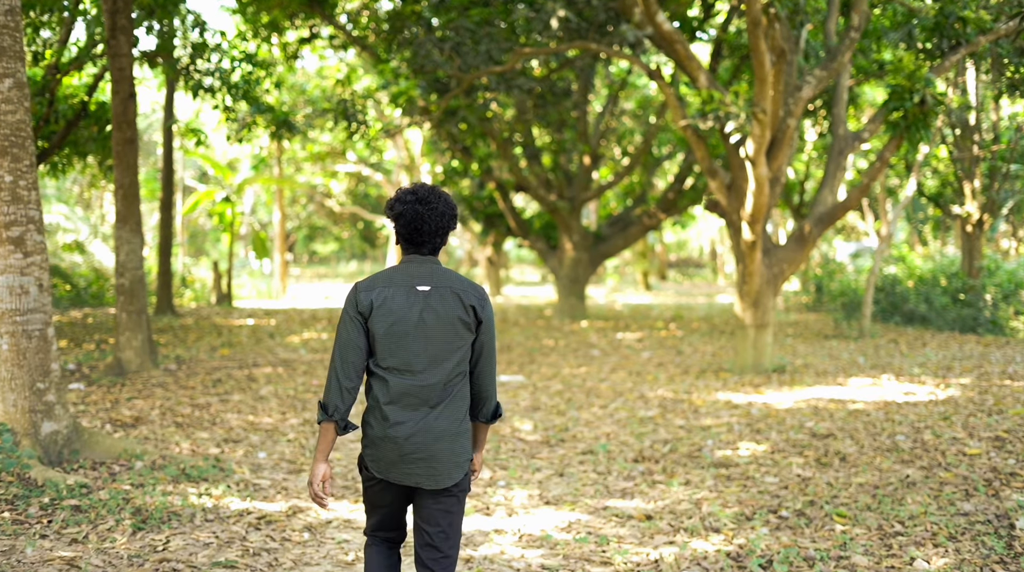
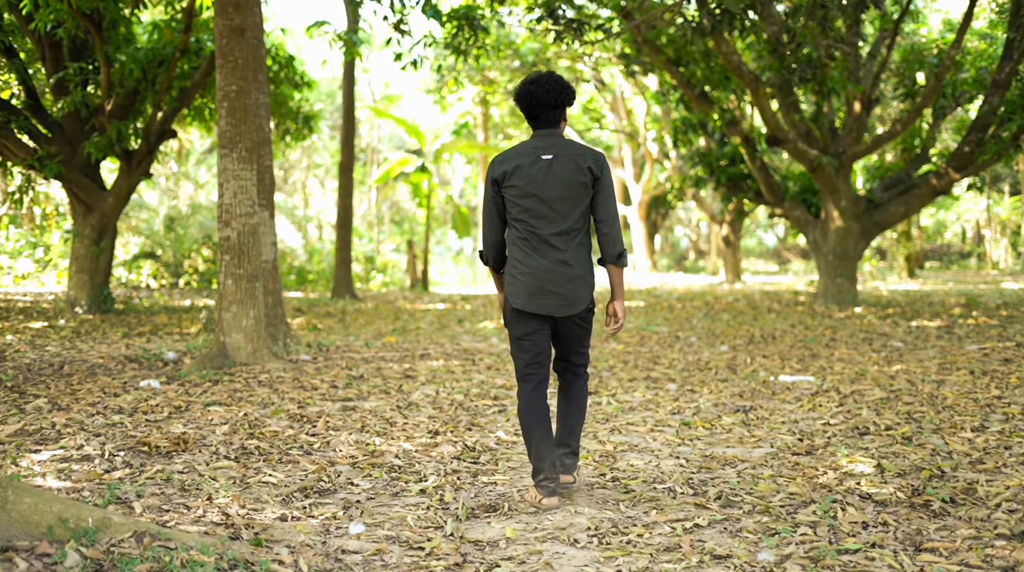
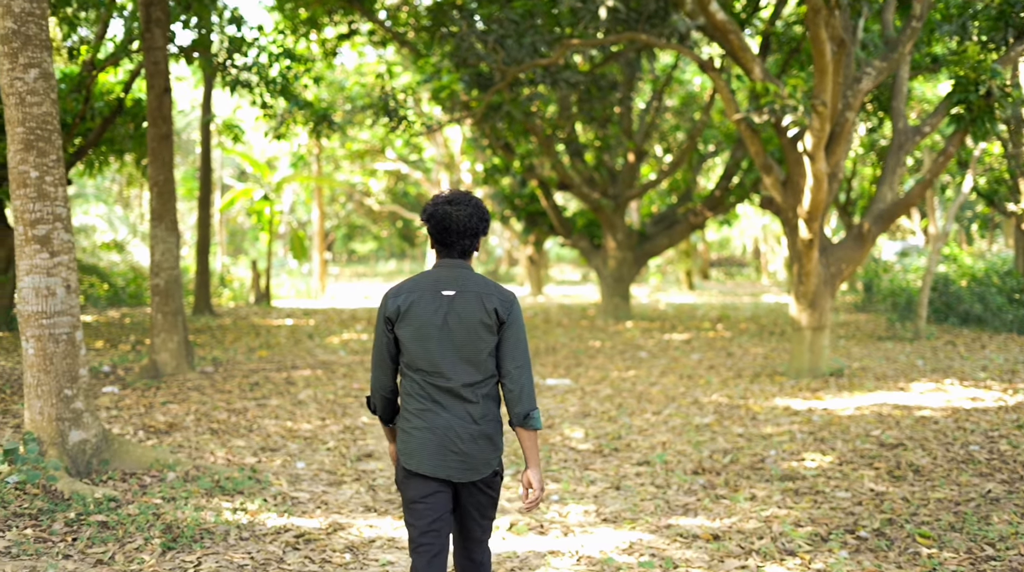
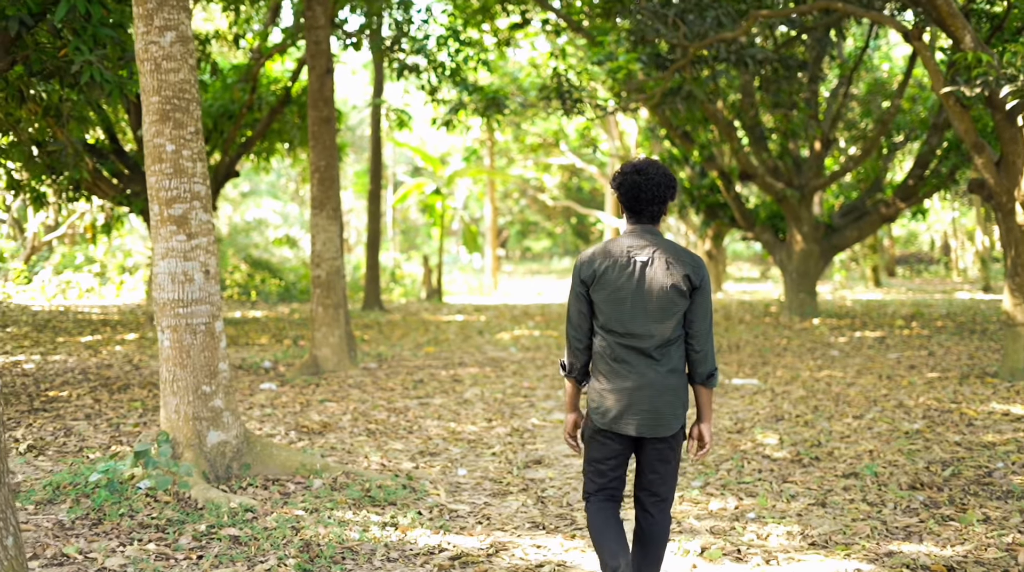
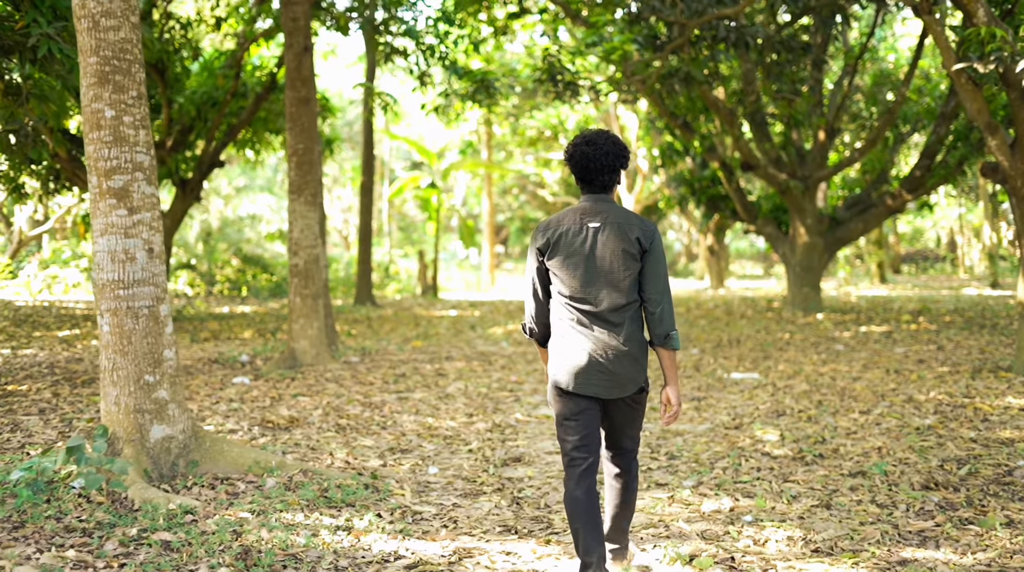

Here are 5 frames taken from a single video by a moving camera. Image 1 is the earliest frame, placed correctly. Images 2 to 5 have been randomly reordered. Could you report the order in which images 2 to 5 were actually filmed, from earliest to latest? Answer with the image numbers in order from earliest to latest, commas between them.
3, 4, 5, 2
